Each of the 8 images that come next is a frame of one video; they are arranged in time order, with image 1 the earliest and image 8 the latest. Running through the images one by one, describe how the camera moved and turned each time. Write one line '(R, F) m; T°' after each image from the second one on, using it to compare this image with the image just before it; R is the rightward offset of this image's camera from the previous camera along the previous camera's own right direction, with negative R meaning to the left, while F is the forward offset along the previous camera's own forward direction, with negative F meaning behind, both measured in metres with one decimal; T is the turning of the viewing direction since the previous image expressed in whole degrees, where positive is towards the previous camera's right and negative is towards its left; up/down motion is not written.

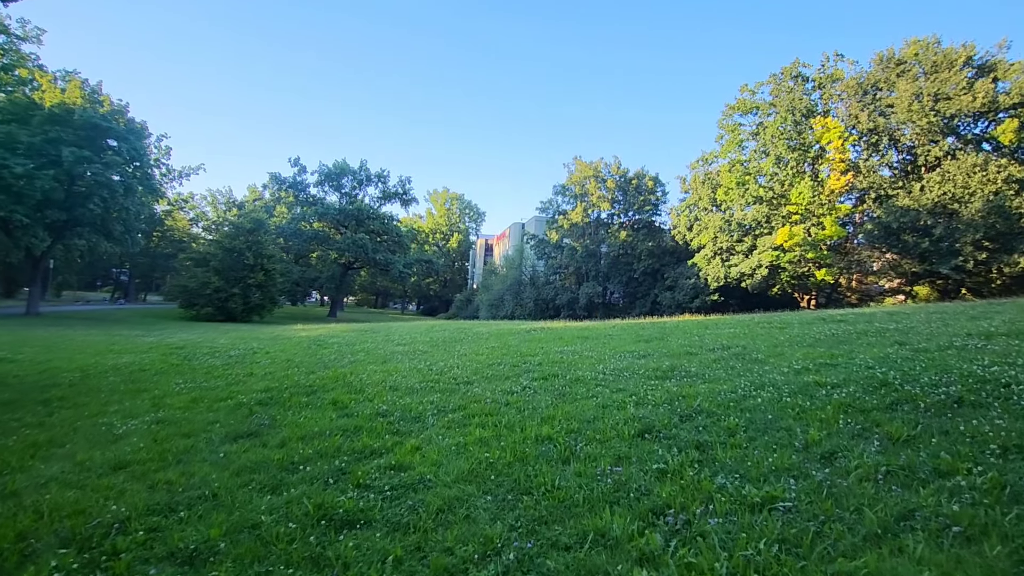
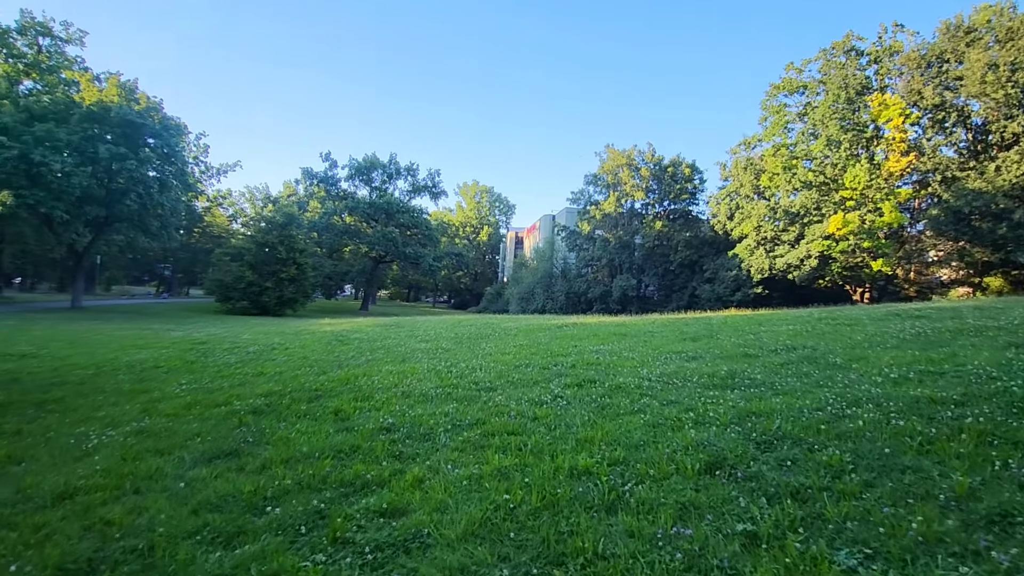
(0.0, +1.2) m; -4°
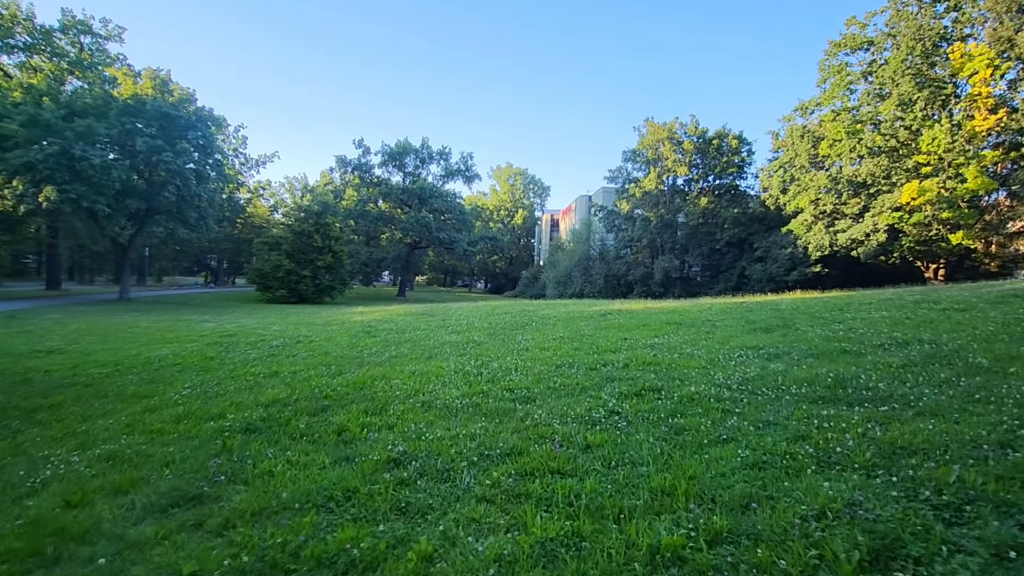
(-0.1, +1.5) m; -4°
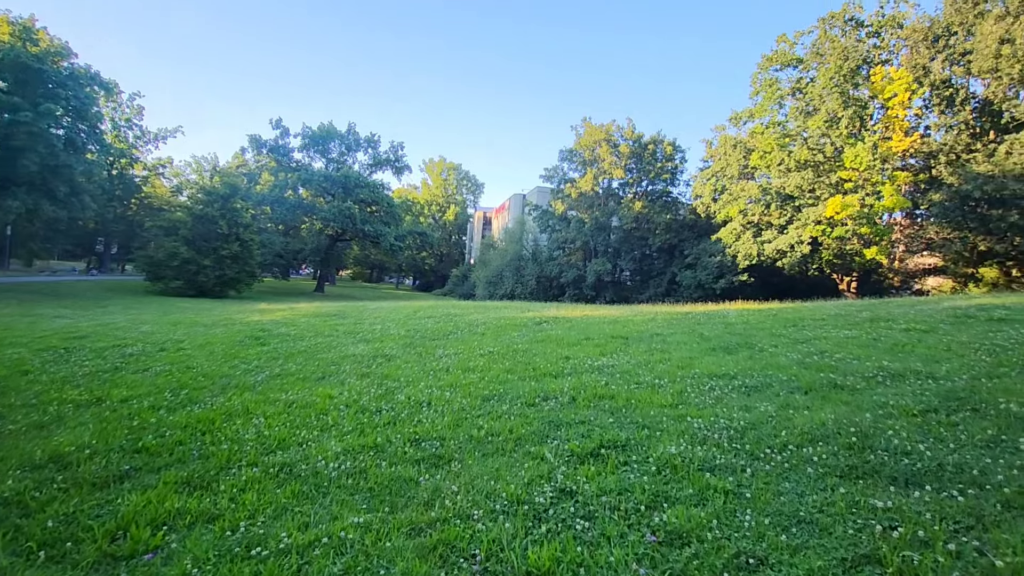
(+0.2, +2.0) m; +8°
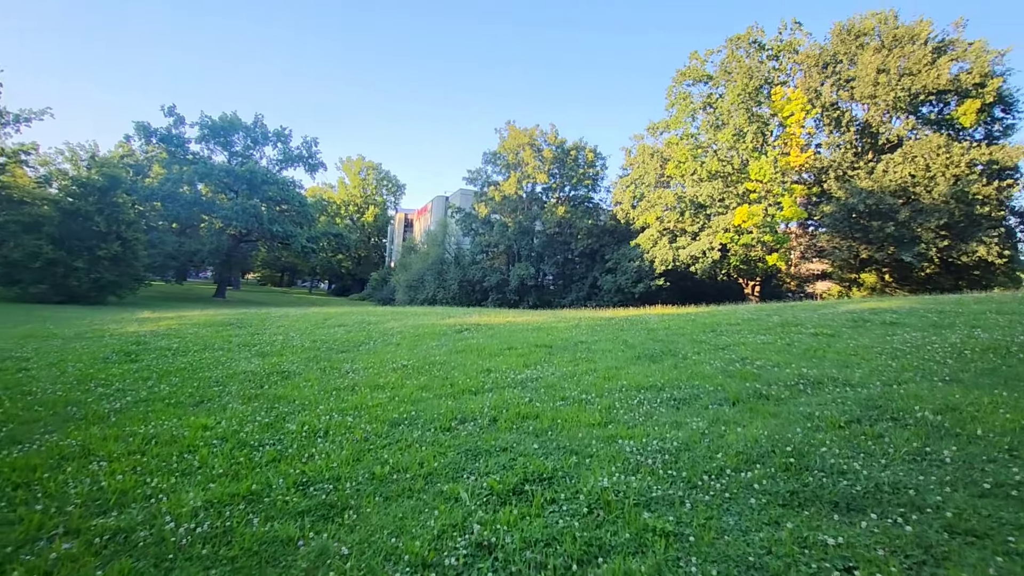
(+0.1, +0.7) m; +9°
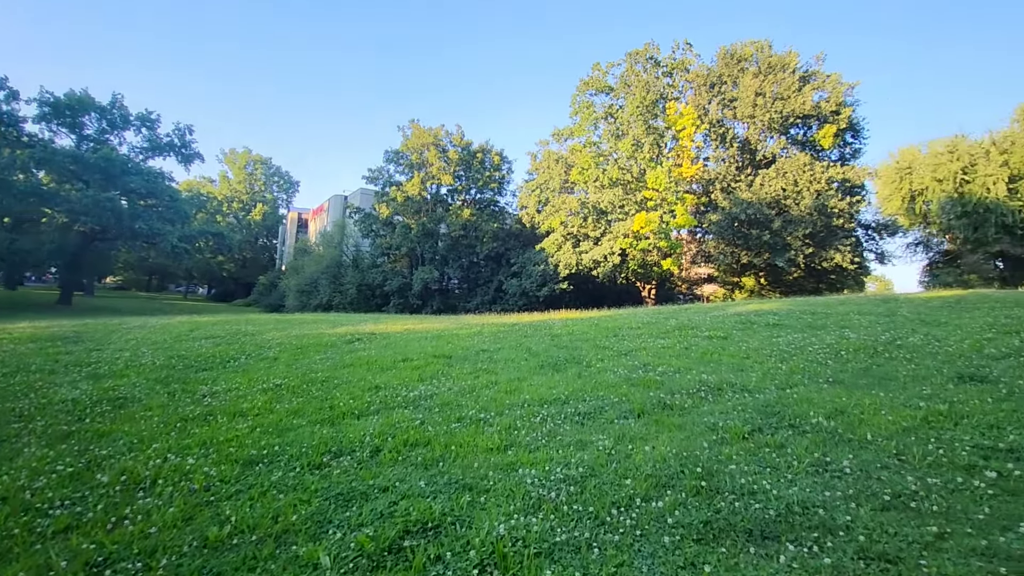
(+0.2, +0.6) m; +11°
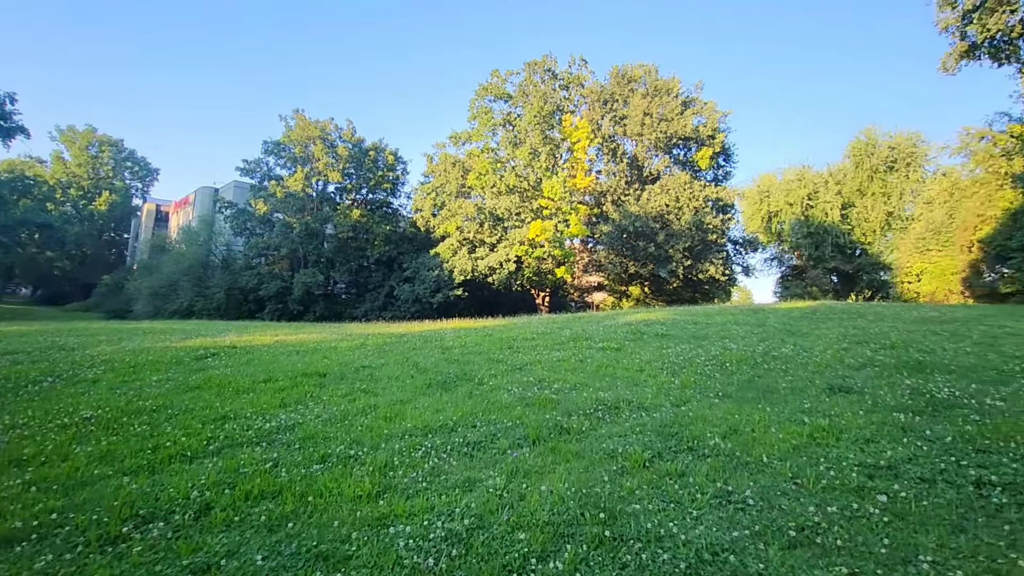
(+0.1, +0.7) m; +12°
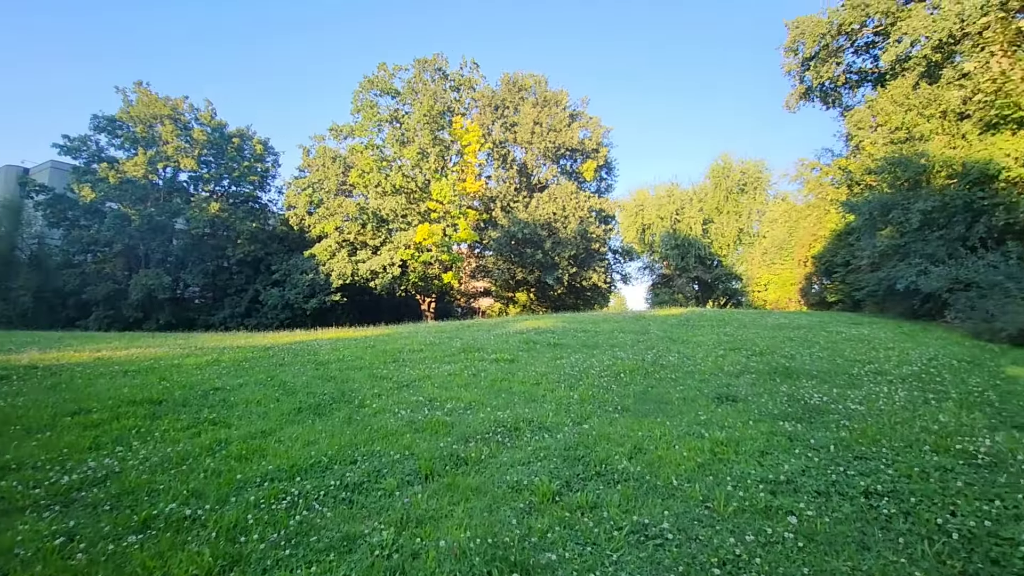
(-0.1, +0.6) m; +13°
